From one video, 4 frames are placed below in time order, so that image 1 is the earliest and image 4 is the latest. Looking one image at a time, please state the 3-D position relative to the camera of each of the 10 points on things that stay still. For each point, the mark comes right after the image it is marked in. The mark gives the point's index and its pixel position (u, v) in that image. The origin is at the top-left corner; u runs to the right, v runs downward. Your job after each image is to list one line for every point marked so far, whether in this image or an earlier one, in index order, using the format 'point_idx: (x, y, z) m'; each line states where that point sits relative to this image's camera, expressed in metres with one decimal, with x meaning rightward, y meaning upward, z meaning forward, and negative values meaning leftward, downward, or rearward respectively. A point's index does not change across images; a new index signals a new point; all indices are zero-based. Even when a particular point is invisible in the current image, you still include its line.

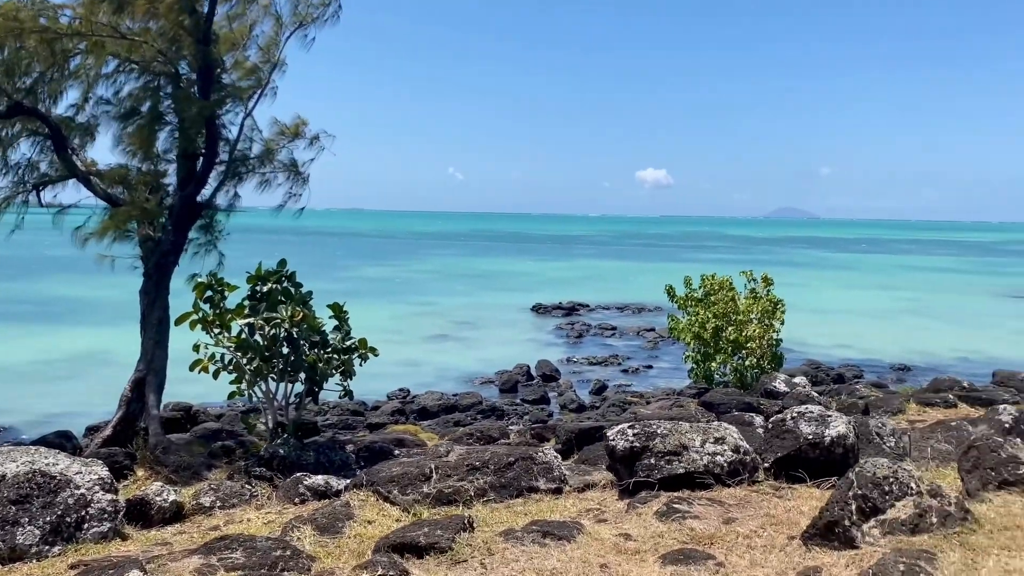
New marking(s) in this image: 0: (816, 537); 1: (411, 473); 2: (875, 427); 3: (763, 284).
0: (+2.1, -1.7, +5.3) m
1: (-1.0, -1.8, +7.7) m
2: (+4.1, -1.6, +8.7) m
3: (+4.6, +0.1, +14.3) m
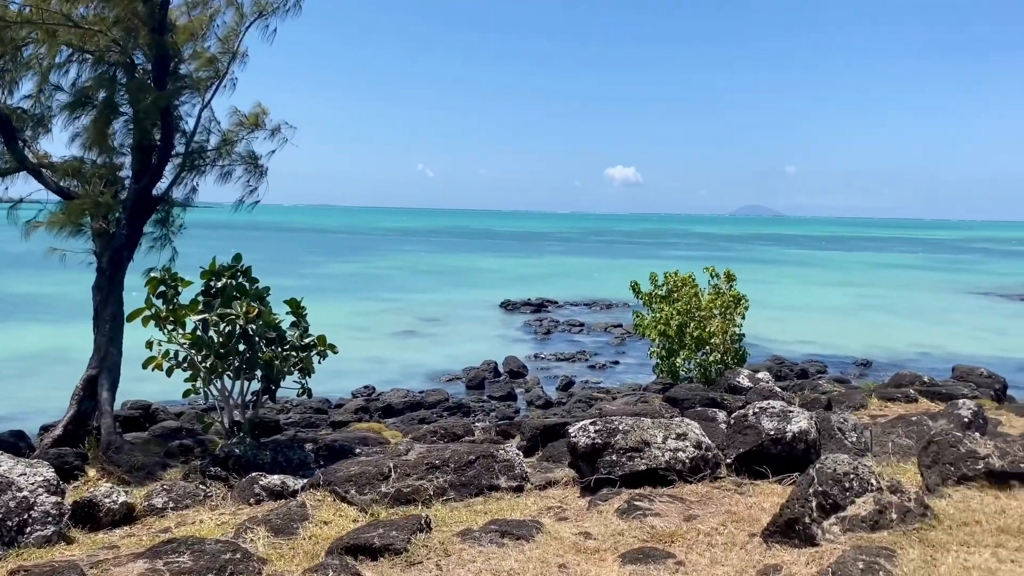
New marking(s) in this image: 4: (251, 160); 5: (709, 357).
0: (+1.8, -1.7, +5.3) m
1: (-1.4, -1.8, +7.6) m
2: (+3.6, -1.5, +8.7) m
3: (+3.9, +0.2, +14.3) m
4: (-4.0, +1.9, +12.1) m
5: (+3.6, -1.3, +14.3) m
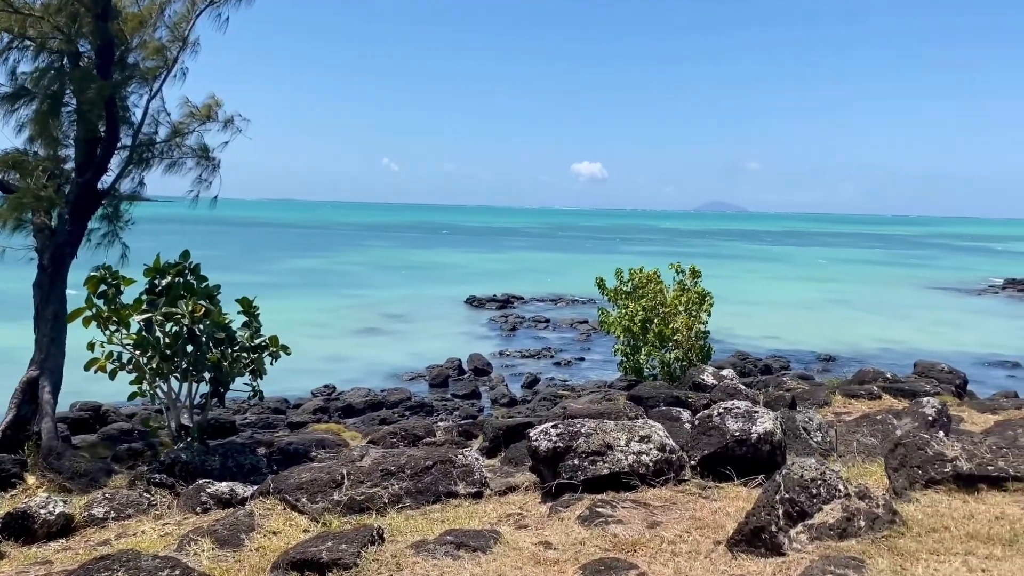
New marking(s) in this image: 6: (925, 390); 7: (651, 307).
0: (+1.5, -1.7, +5.1) m
1: (-1.8, -1.8, +7.2) m
2: (+3.2, -1.5, +8.6) m
3: (+3.3, +0.2, +14.2) m
4: (-4.6, +2.0, +11.6) m
5: (+2.9, -1.2, +14.2) m
6: (+7.0, -1.7, +13.2) m
7: (+2.5, -0.3, +14.1) m
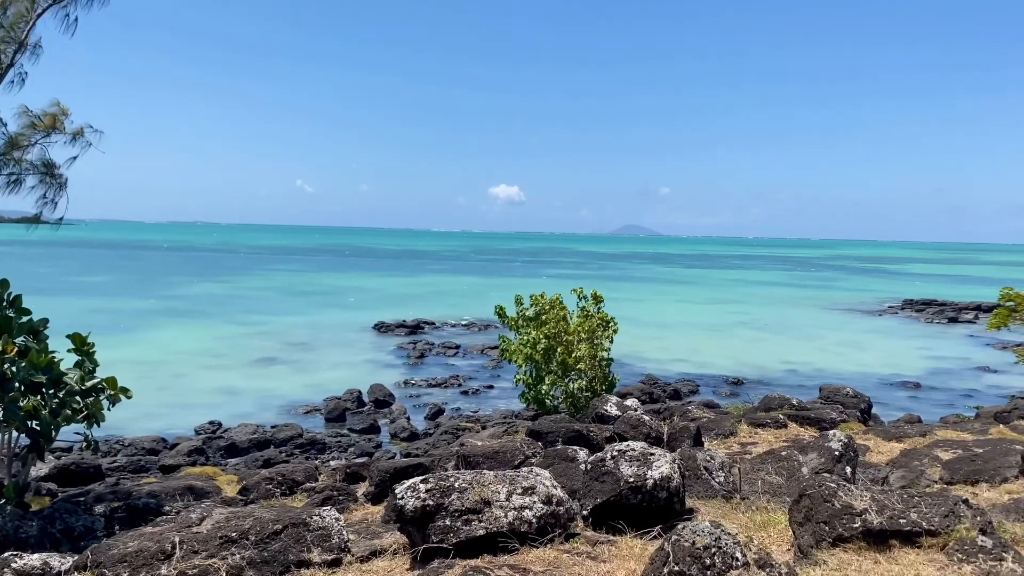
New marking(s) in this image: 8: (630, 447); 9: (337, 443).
0: (+0.6, -1.8, +4.3) m
1: (-2.8, -2.0, +6.1) m
2: (+2.0, -1.8, +8.0) m
3: (+1.4, -0.2, +13.6) m
4: (-6.1, +1.6, +10.3) m
5: (+1.1, -1.7, +13.5) m
6: (+5.3, -2.1, +12.9) m
7: (+0.7, -0.8, +13.4) m
8: (+1.0, -1.4, +6.9) m
9: (-3.7, -3.3, +16.7) m
